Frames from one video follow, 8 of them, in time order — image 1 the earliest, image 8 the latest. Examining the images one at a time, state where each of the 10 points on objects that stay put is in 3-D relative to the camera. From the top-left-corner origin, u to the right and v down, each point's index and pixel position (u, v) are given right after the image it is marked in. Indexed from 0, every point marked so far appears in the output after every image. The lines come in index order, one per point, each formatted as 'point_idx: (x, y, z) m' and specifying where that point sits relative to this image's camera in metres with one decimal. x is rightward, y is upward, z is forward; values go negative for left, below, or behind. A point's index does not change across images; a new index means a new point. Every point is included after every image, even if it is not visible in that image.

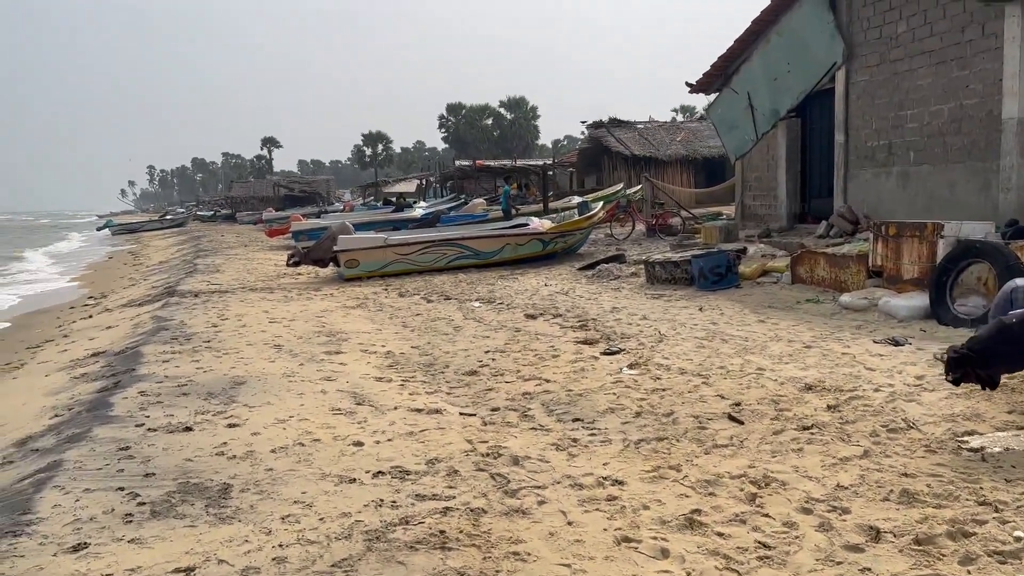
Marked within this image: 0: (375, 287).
0: (-2.5, 0.0, +11.9) m
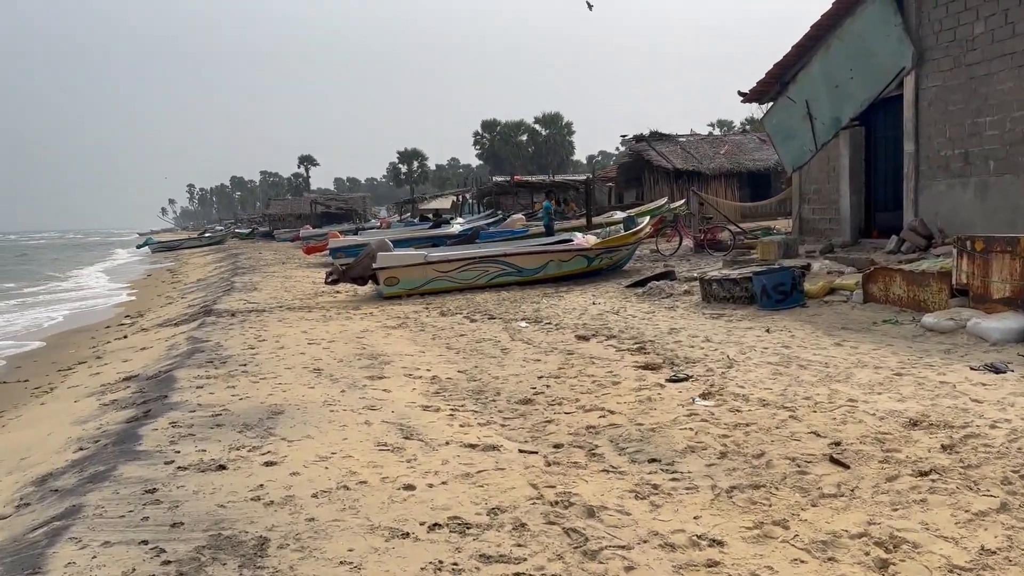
0: (-1.7, -0.3, +11.5) m
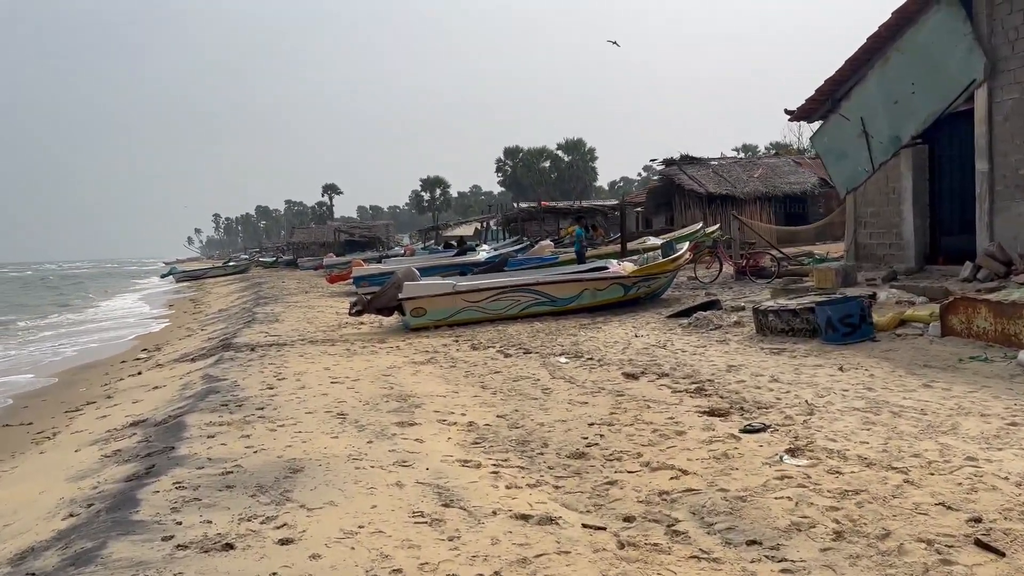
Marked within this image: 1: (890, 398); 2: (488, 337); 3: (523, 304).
0: (-1.1, -0.9, +10.8) m
1: (+3.6, -1.0, +6.2) m
2: (-0.4, -0.8, +10.7) m
3: (+0.2, -0.3, +12.3) m
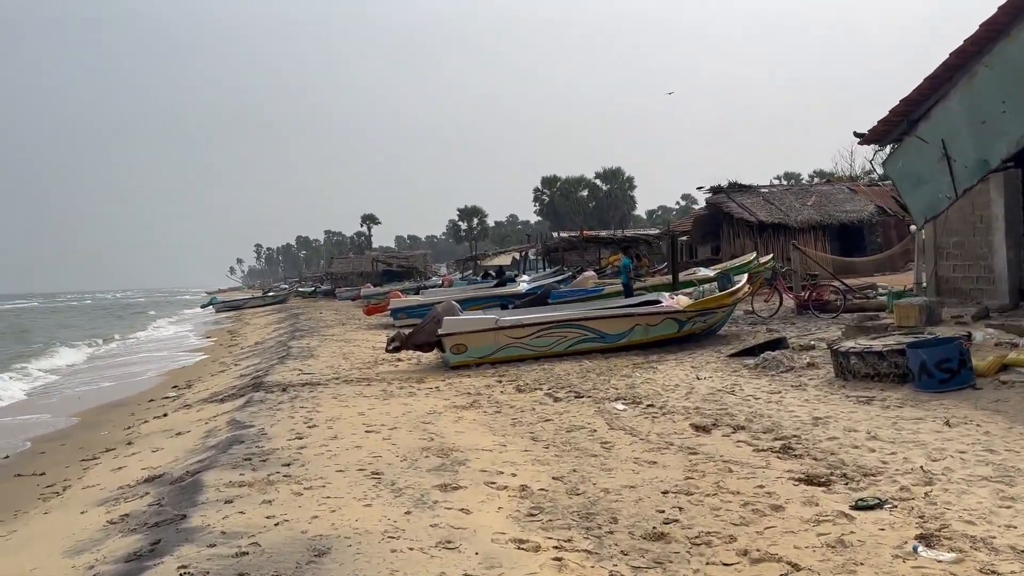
0: (-0.4, -1.4, +10.1) m
1: (+4.1, -1.4, +5.2) m
2: (+0.3, -1.4, +9.9) m
3: (+1.0, -0.9, +11.5) m
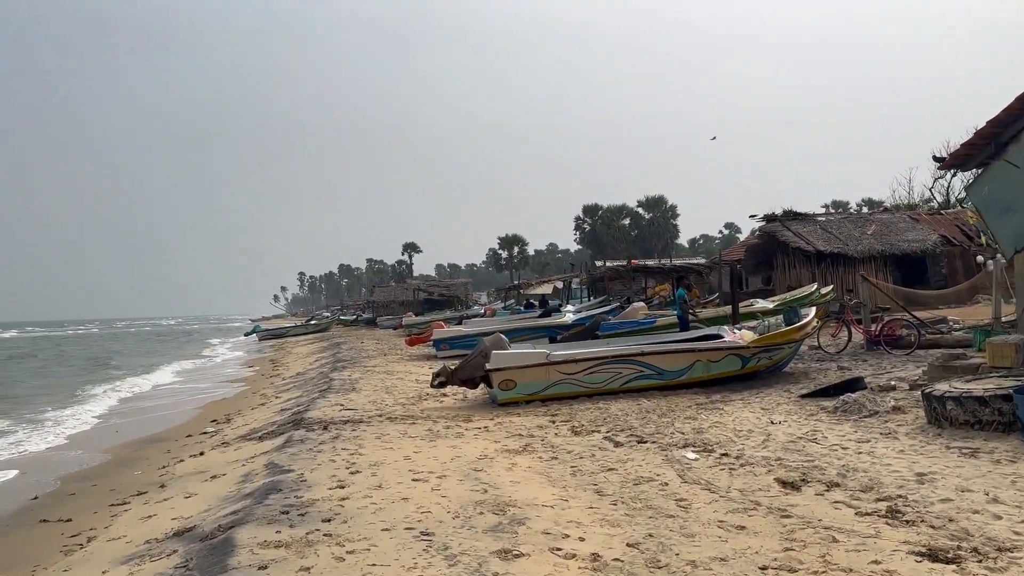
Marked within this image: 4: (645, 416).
0: (+0.4, -1.9, +9.4) m
1: (+4.6, -1.7, +4.3) m
2: (+1.1, -1.8, +9.2) m
3: (+1.9, -1.5, +10.8) m
4: (+1.9, -1.8, +9.0) m
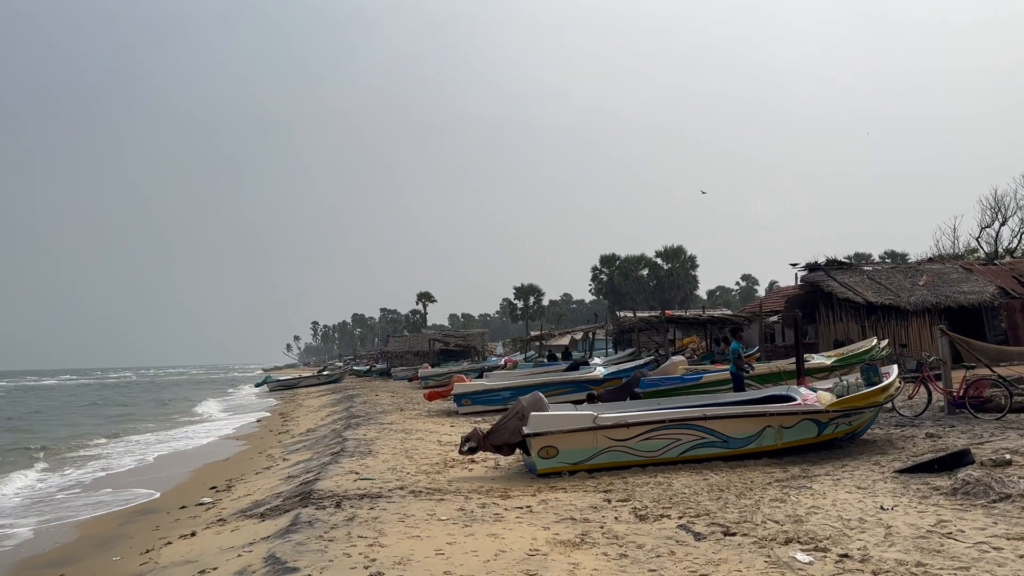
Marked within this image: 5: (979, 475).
0: (+0.9, -2.6, +8.0) m
1: (+5.0, -2.0, +2.8) m
2: (+1.7, -2.5, +7.8) m
3: (+2.5, -2.3, +9.4) m
4: (+2.4, -2.4, +7.6) m
5: (+4.7, -1.9, +6.4) m
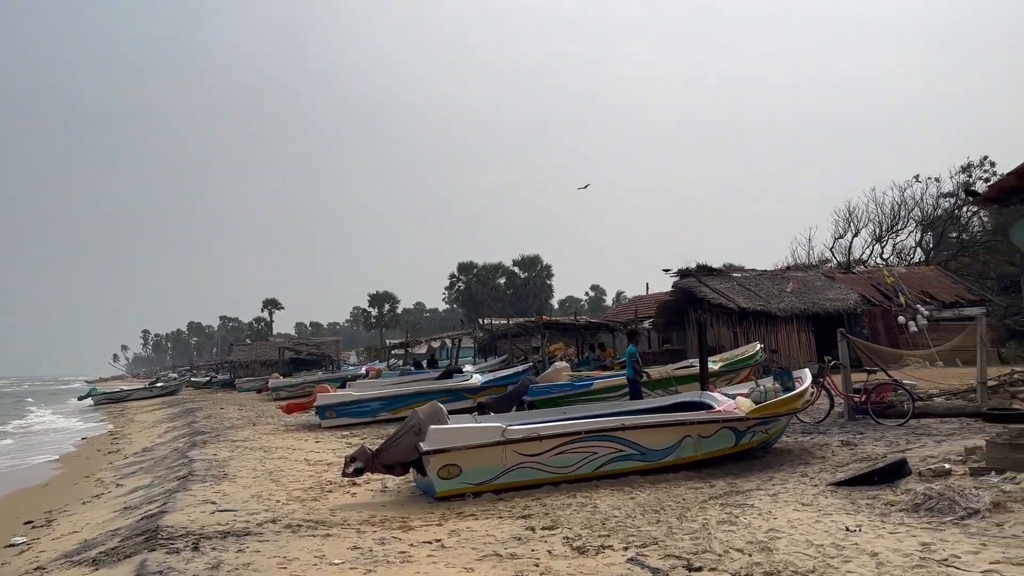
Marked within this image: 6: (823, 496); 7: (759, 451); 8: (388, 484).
0: (-0.1, -2.4, +6.6) m
1: (+5.1, -1.9, +2.5) m
2: (+0.7, -2.4, +6.6) m
3: (+1.1, -2.2, +8.3) m
4: (+1.5, -2.3, +6.6) m
5: (+4.0, -1.8, +6.0) m
6: (+3.4, -2.3, +6.9) m
7: (+3.6, -2.3, +9.3) m
8: (-1.8, -2.6, +8.8) m
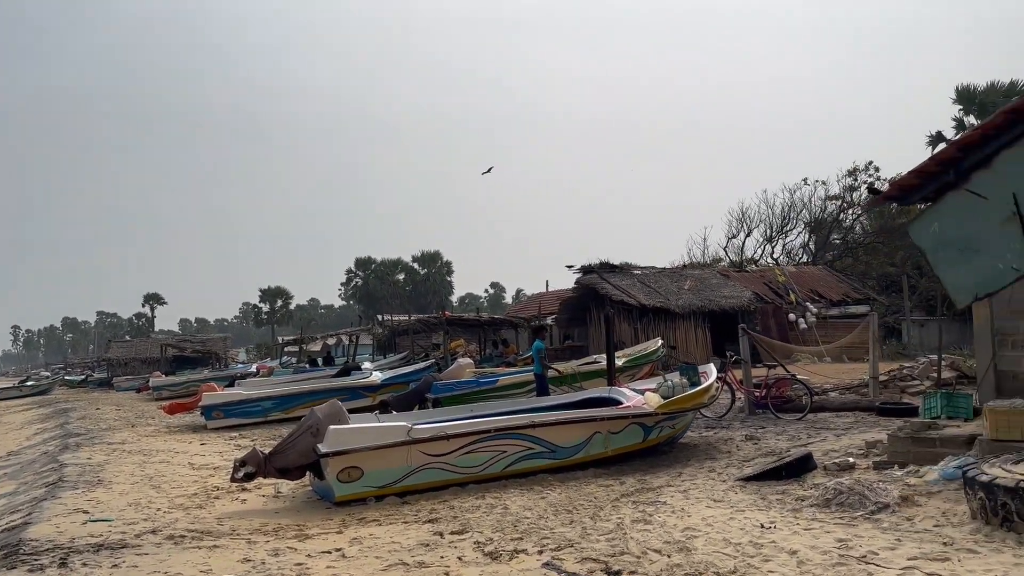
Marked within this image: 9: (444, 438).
0: (-1.0, -2.3, +6.2) m
1: (+4.8, -1.9, +2.9) m
2: (-0.2, -2.3, +6.2) m
3: (0.0, -2.1, +8.0) m
4: (+0.6, -2.2, +6.3) m
5: (+3.1, -1.8, +6.1) m
6: (+2.4, -2.2, +7.0) m
7: (+2.2, -2.3, +9.4) m
8: (-3.0, -2.5, +8.1) m
9: (-0.8, -1.7, +7.6) m
